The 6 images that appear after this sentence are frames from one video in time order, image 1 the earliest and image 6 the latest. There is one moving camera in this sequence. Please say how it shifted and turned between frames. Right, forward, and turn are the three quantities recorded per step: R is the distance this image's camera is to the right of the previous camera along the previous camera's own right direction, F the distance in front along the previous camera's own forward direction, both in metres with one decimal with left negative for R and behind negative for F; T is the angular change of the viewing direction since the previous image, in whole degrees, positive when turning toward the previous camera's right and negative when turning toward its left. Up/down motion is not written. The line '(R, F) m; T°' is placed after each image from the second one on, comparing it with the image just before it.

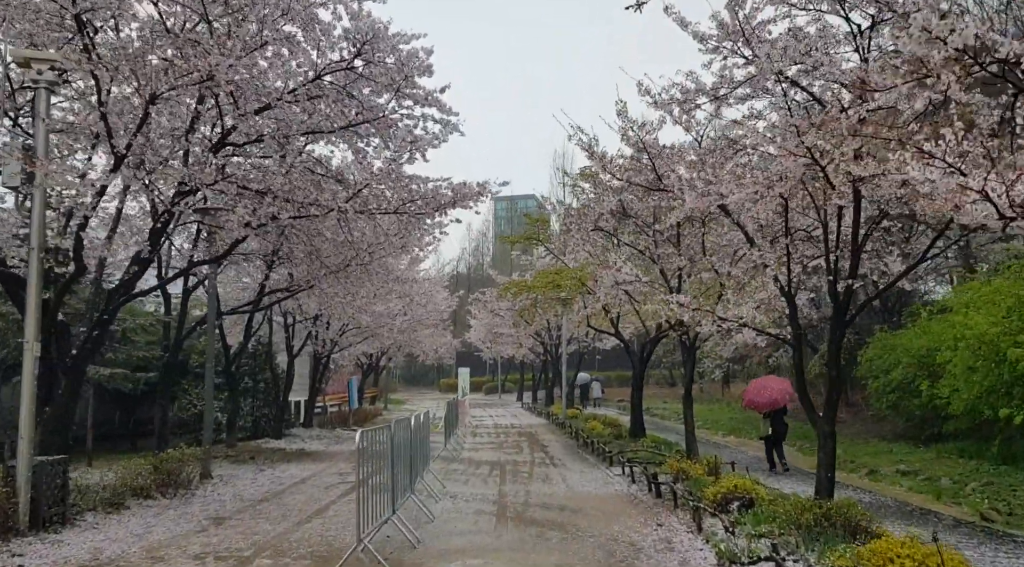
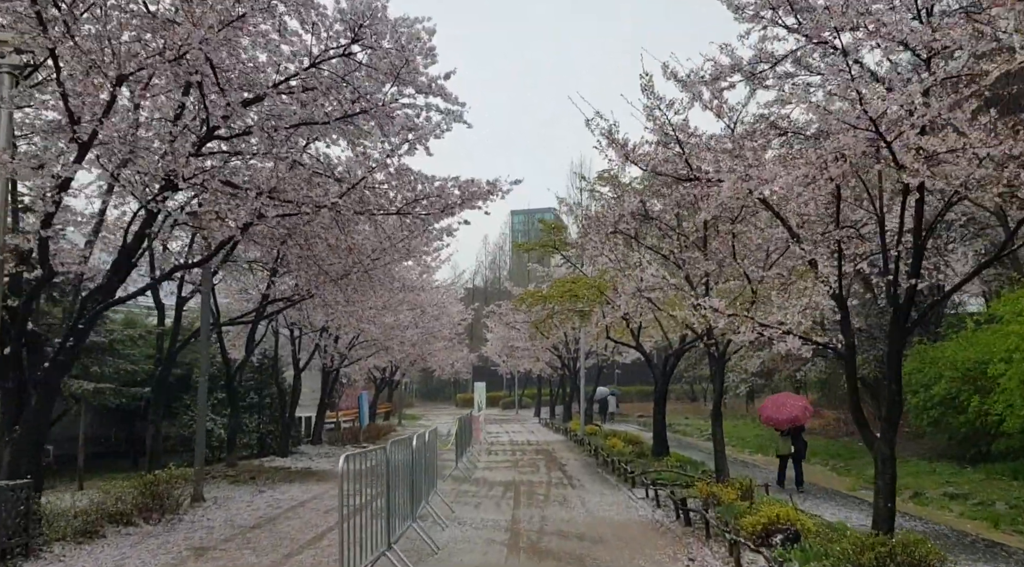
(+0.1, +1.0) m; -1°
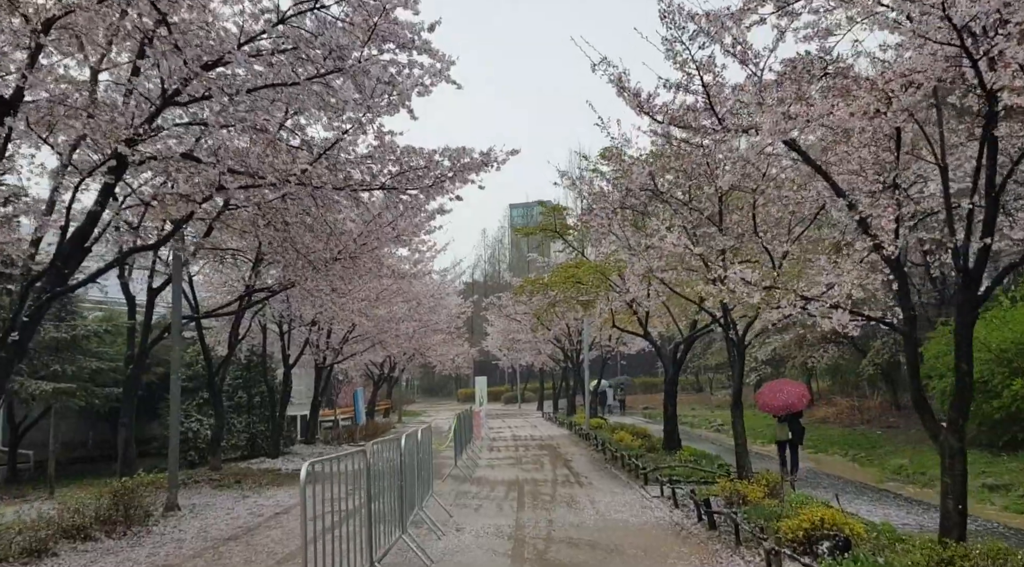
(0.0, +1.1) m; 0°
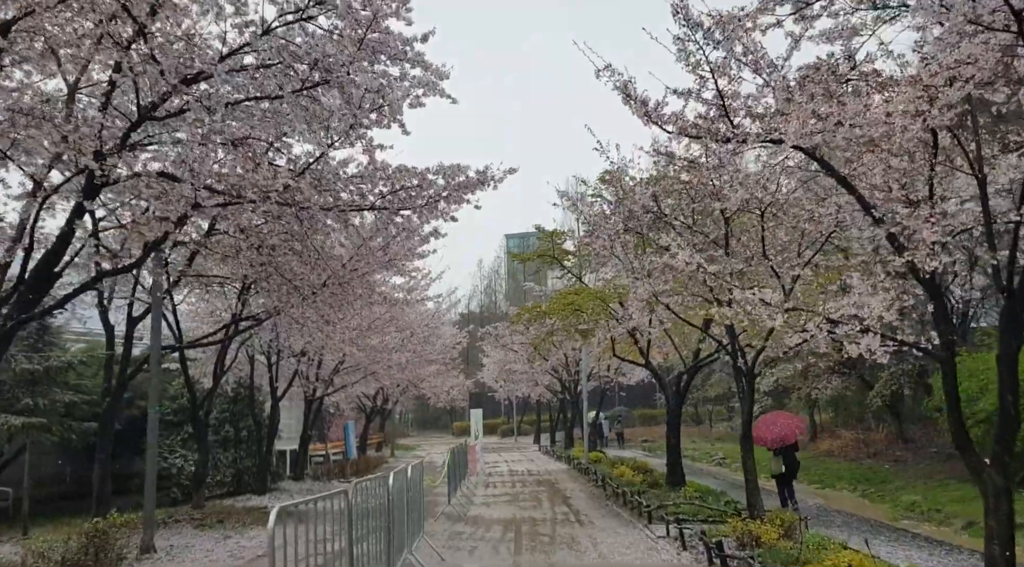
(0.0, +0.6) m; 0°
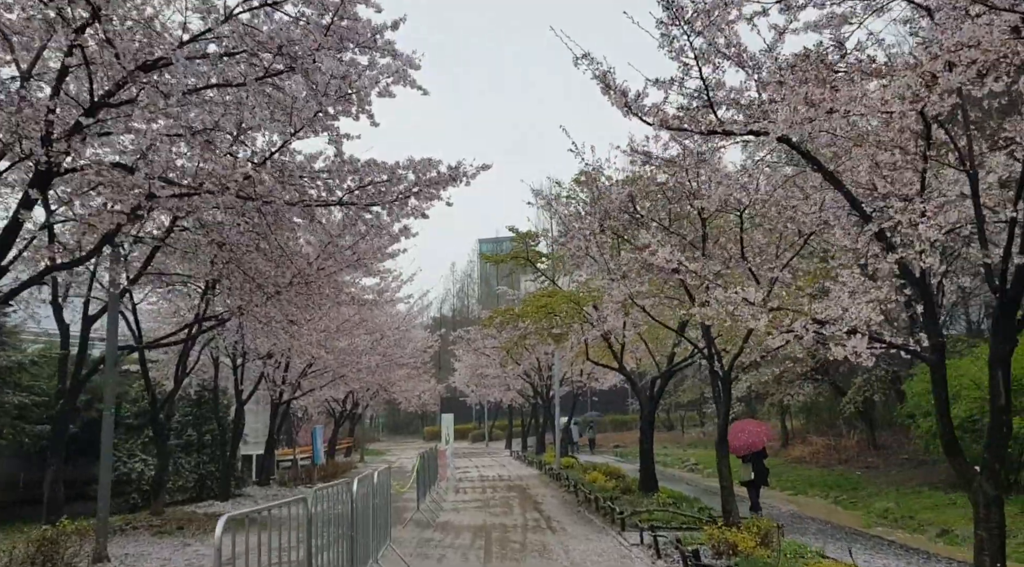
(0.0, +0.3) m; +2°
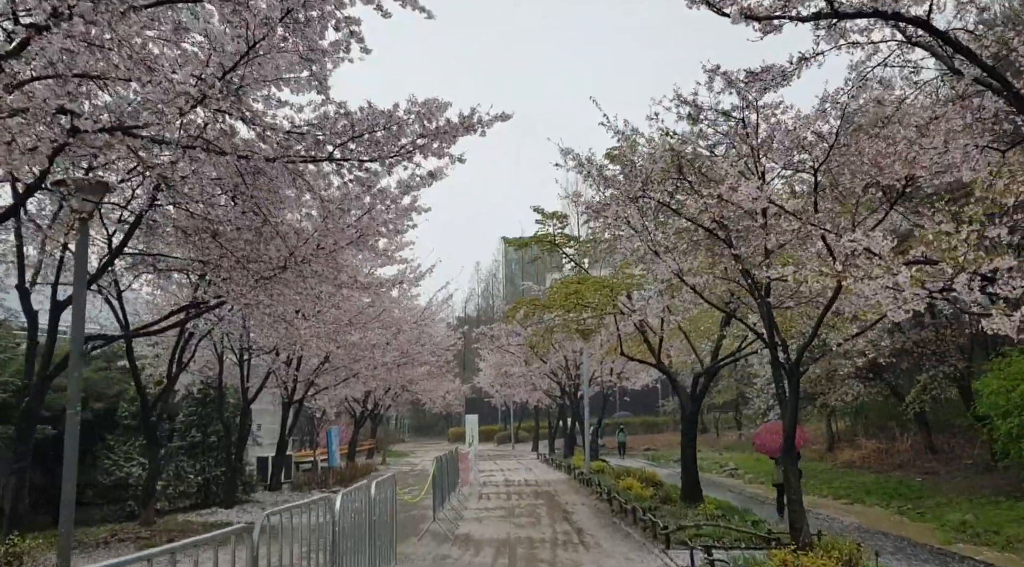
(0.0, +1.6) m; -2°
